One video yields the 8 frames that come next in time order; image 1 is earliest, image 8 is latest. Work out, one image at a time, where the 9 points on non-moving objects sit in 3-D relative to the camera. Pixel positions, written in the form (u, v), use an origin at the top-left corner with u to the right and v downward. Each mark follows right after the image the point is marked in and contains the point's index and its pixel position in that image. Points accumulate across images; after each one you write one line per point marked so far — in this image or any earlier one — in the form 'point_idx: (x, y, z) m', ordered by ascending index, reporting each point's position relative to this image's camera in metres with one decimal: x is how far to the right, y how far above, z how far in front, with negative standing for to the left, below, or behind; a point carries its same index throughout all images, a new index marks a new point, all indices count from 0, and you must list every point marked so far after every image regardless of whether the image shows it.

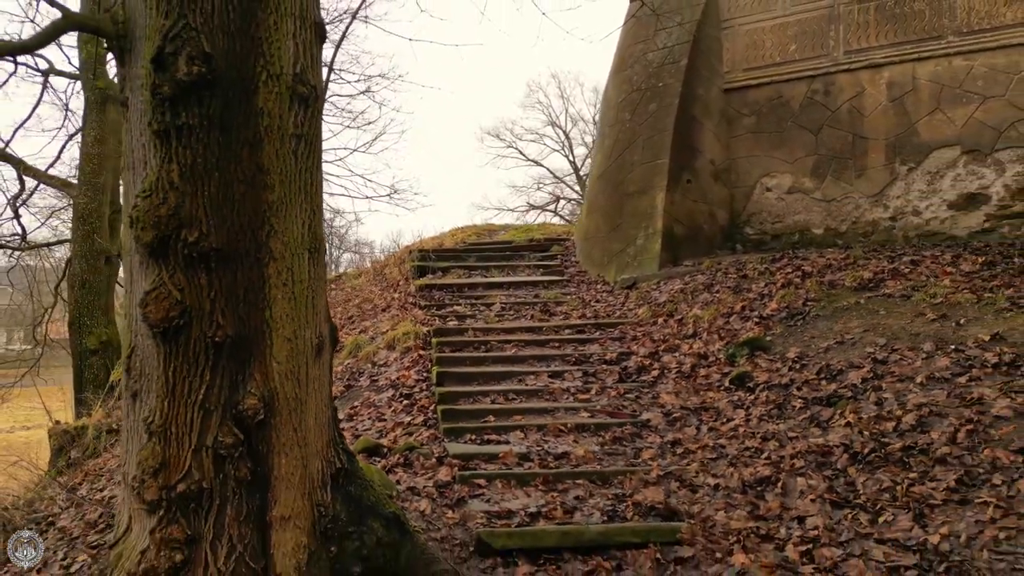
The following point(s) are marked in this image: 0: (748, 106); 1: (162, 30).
0: (+3.5, +2.7, +9.0) m
1: (-1.4, +1.0, +2.5) m
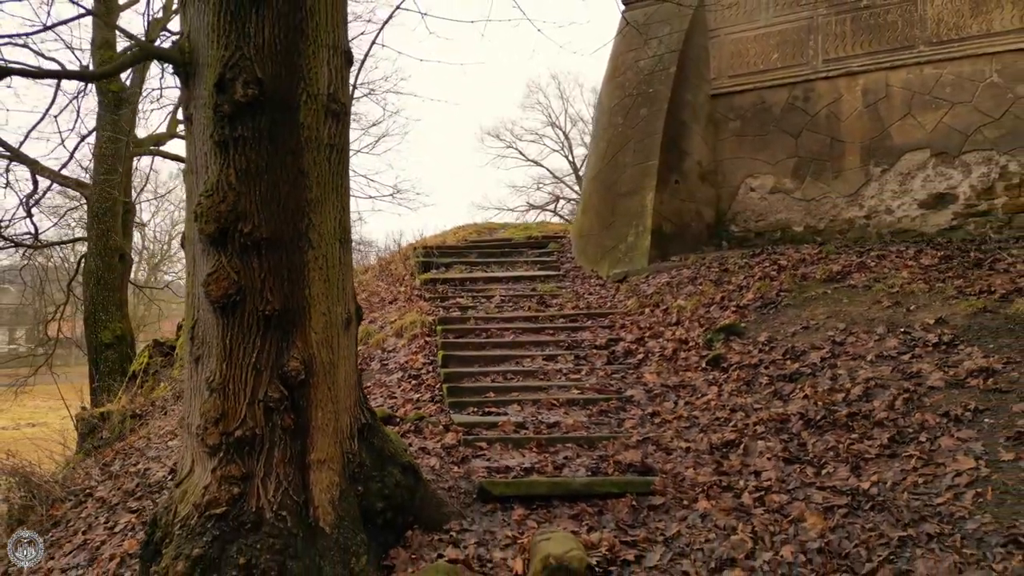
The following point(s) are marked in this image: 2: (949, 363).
0: (+3.4, +2.8, +9.6) m
1: (-1.4, +1.1, +3.0) m
2: (+3.1, -0.5, +4.4) m
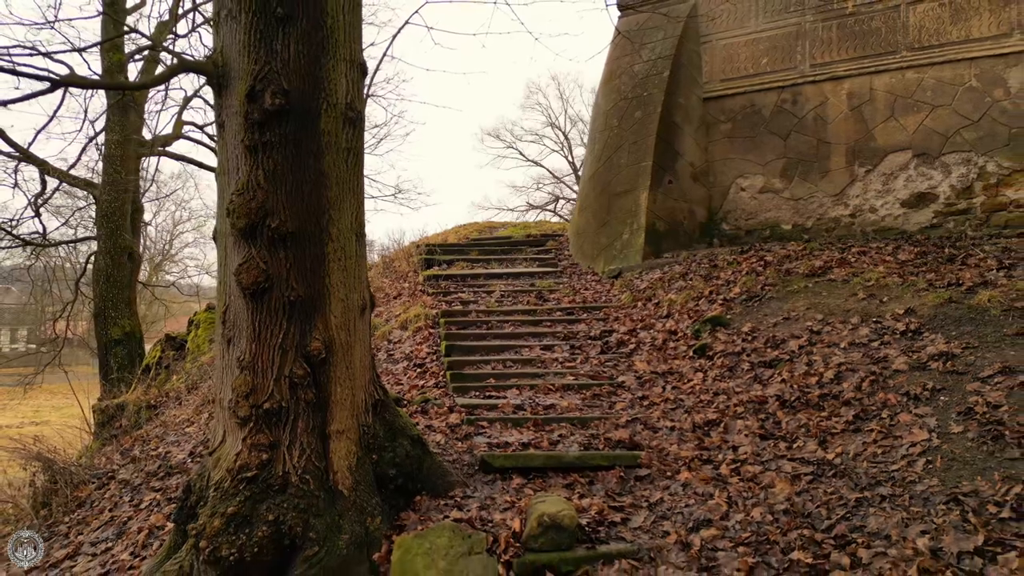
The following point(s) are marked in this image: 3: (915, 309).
0: (+3.4, +2.8, +9.9) m
1: (-1.4, +1.2, +3.4) m
2: (+3.1, -0.5, +4.7) m
3: (+3.5, -0.2, +5.3) m
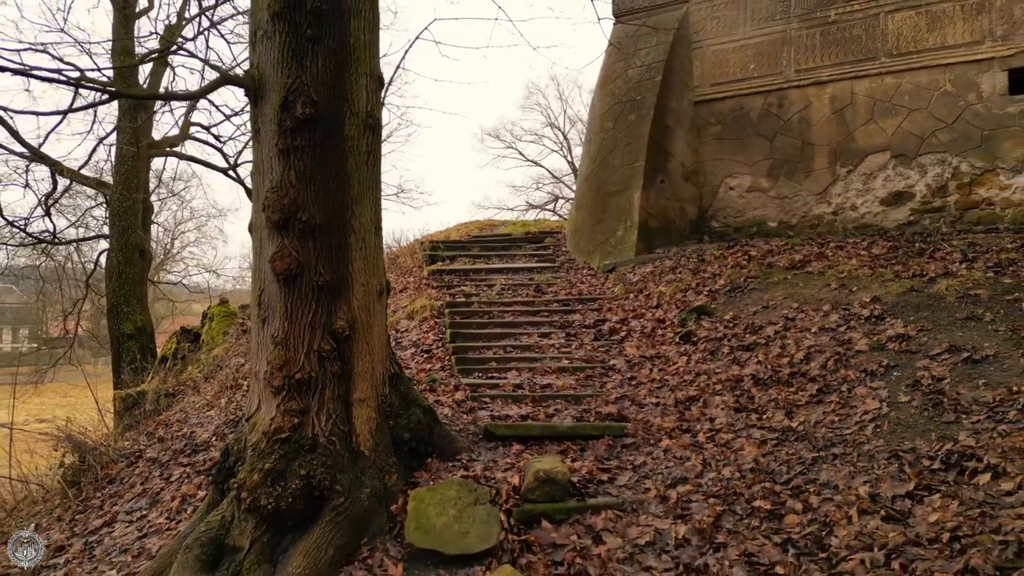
0: (+3.4, +2.9, +10.4) m
1: (-1.4, +1.3, +3.9) m
2: (+3.1, -0.4, +5.2) m
3: (+3.5, -0.1, +5.8) m
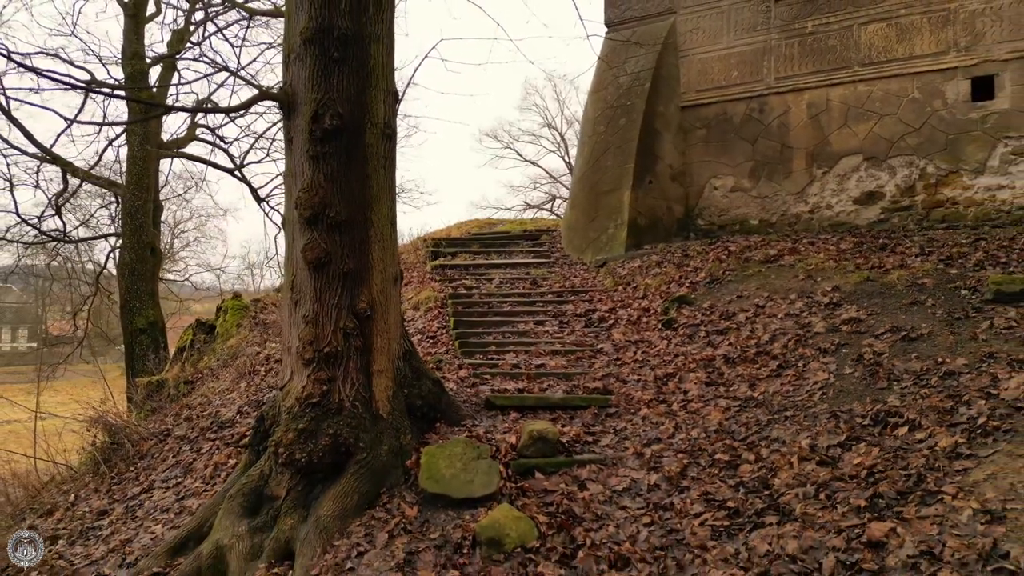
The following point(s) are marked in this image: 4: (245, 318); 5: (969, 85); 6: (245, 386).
0: (+3.4, +3.0, +11.1) m
1: (-1.4, +1.4, +4.5) m
2: (+3.1, -0.3, +5.9) m
3: (+3.5, 0.0, +6.5) m
4: (-5.1, -0.6, +11.8) m
5: (+6.7, +3.0, +9.0) m
6: (-3.7, -1.3, +8.5) m
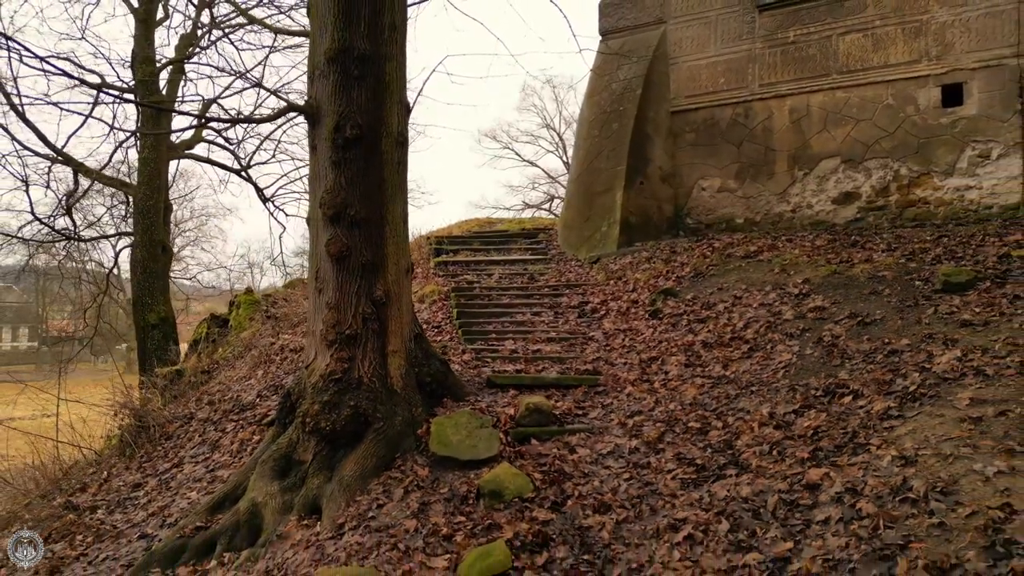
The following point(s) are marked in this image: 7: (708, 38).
0: (+3.4, +3.1, +11.7) m
1: (-1.5, +1.5, +5.1) m
2: (+3.1, -0.2, +6.5) m
3: (+3.5, +0.1, +7.1) m
4: (-5.1, -0.5, +12.4) m
5: (+6.7, +3.1, +9.7) m
6: (-3.7, -1.3, +9.1) m
7: (+3.6, +4.7, +11.5) m
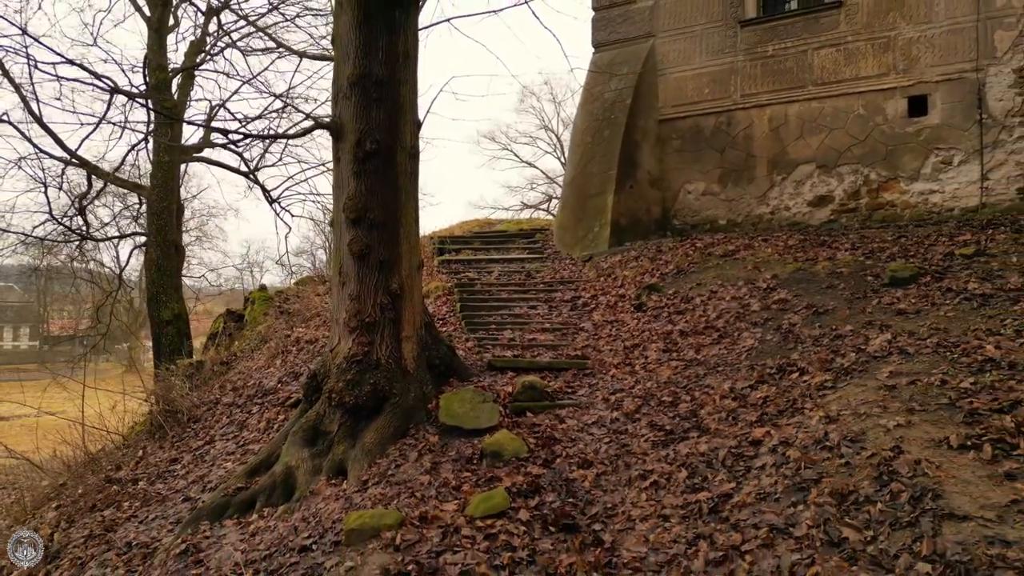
0: (+3.3, +3.2, +12.5) m
1: (-1.5, +1.5, +5.9) m
2: (+3.0, -0.1, +7.3) m
3: (+3.4, +0.2, +7.9) m
4: (-5.2, -0.4, +13.2) m
5: (+6.7, +3.1, +10.5) m
6: (-3.7, -1.2, +9.9) m
7: (+3.6, +4.7, +12.3) m
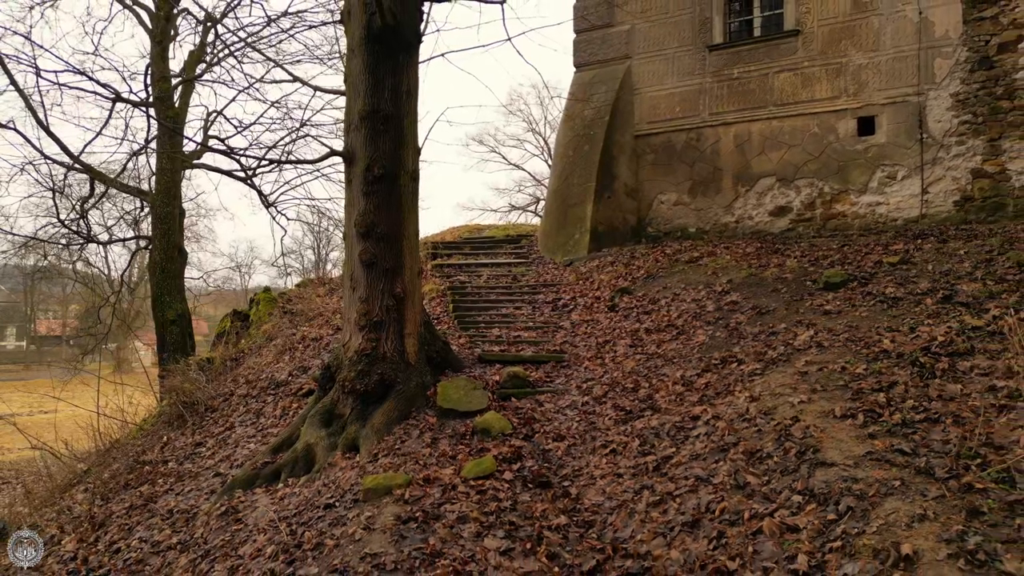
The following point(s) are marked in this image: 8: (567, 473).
0: (+3.1, +3.1, +13.6) m
1: (-1.6, +1.5, +6.9) m
2: (+2.9, -0.2, +8.4) m
3: (+3.2, +0.1, +9.0) m
4: (-5.5, -0.5, +14.2) m
5: (+6.4, +3.1, +11.6) m
6: (-4.0, -1.2, +10.9) m
7: (+3.3, +4.7, +13.4) m
8: (+0.5, -1.6, +5.3) m
